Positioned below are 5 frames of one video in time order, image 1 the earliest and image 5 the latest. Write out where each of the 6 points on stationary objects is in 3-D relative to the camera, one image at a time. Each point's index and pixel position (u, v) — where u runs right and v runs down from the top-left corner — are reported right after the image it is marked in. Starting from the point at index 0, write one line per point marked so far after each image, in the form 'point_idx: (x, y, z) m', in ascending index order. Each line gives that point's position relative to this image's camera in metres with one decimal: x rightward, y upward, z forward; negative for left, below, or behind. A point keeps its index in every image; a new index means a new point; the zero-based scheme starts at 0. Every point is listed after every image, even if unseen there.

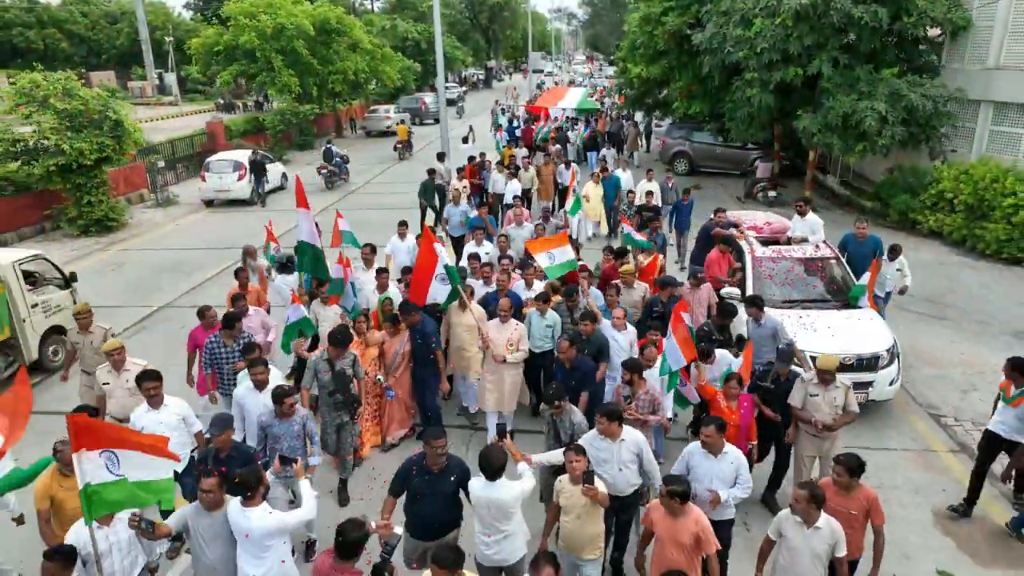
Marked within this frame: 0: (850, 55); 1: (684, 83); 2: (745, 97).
0: (+6.1, +4.5, +14.4) m
1: (+3.9, +4.8, +17.5) m
2: (+4.5, +3.9, +15.0) m
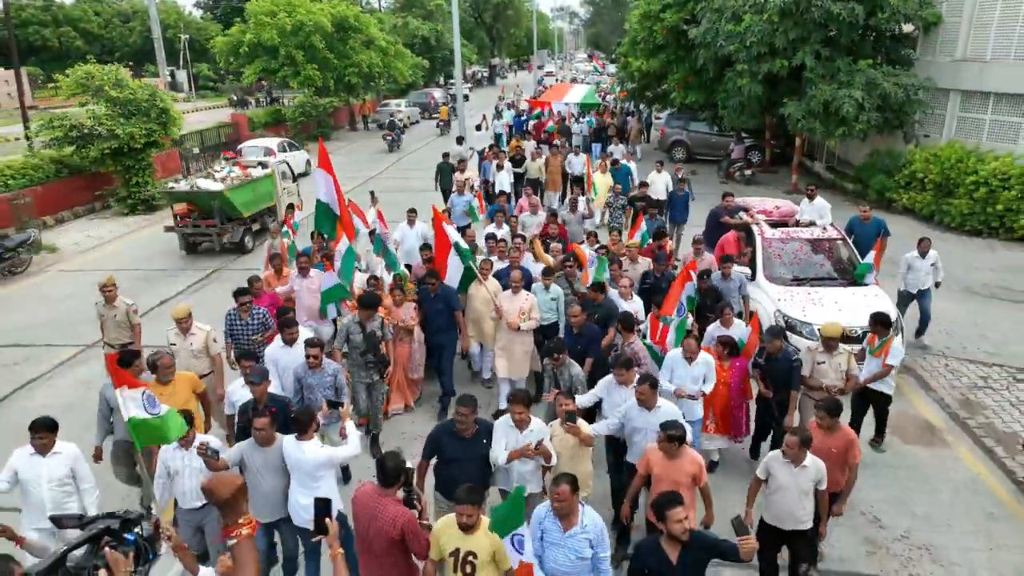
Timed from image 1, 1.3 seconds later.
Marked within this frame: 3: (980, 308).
0: (+6.2, +4.8, +15.2) m
1: (+4.1, +5.2, +18.4) m
2: (+4.6, +4.2, +15.8) m
3: (+6.3, -0.3, +10.1) m
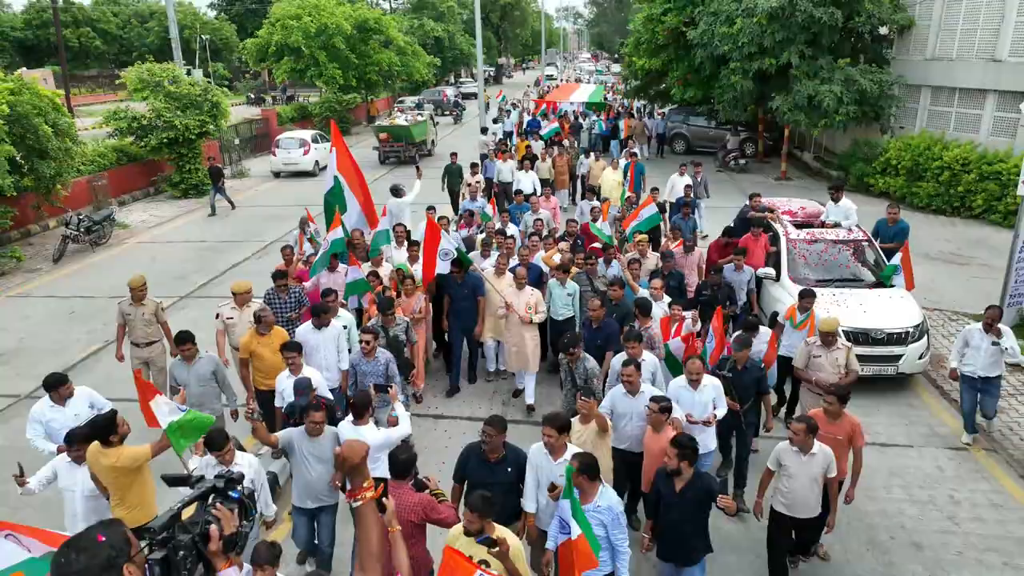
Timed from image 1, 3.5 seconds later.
0: (+6.5, +5.1, +16.2) m
1: (+4.3, +5.5, +19.4) m
2: (+4.9, +4.6, +16.9) m
3: (+6.5, +0.1, +11.2) m
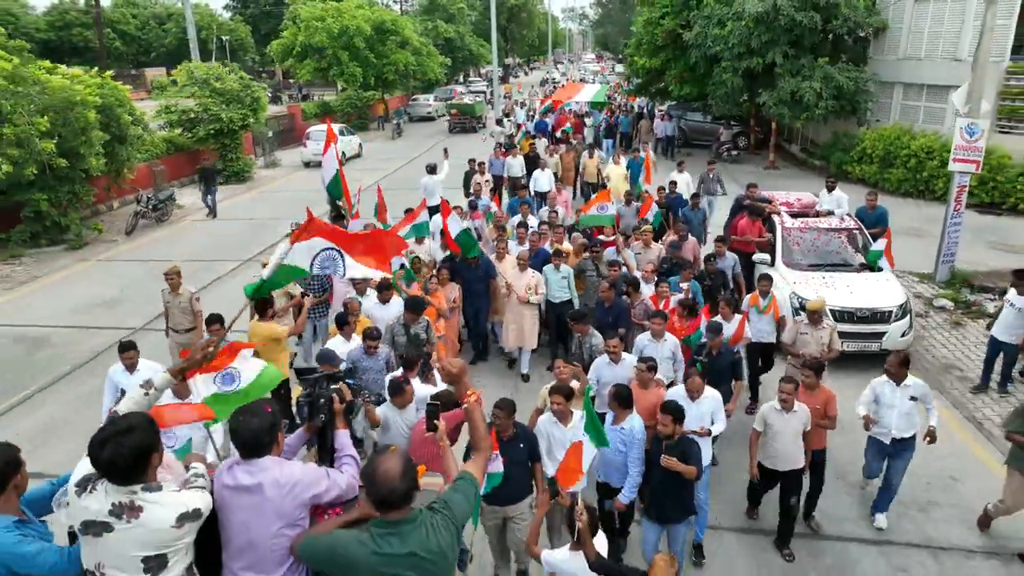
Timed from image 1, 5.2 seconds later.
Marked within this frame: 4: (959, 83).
0: (+6.7, +5.5, +17.3) m
1: (+4.6, +5.8, +20.5) m
2: (+5.1, +4.9, +18.0) m
3: (+6.7, +0.4, +12.3) m
4: (+8.7, +4.0, +14.6) m
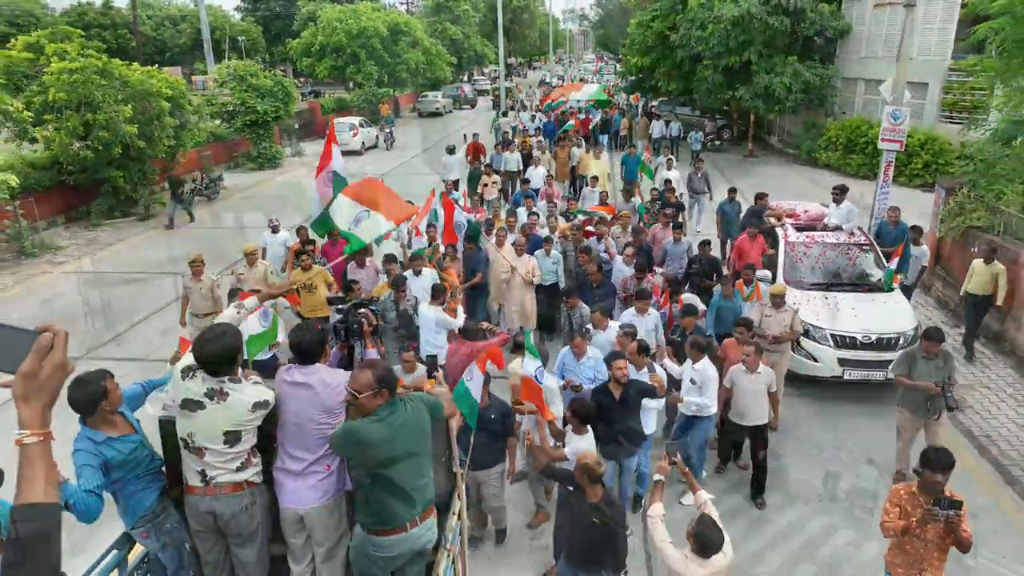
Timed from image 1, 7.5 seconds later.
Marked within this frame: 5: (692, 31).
0: (+6.8, +5.9, +18.7) m
1: (+4.6, +6.3, +21.9) m
2: (+5.2, +5.3, +19.4) m
3: (+6.7, +0.8, +13.6) m
4: (+8.8, +4.4, +16.0) m
5: (+4.9, +6.7, +19.6) m
